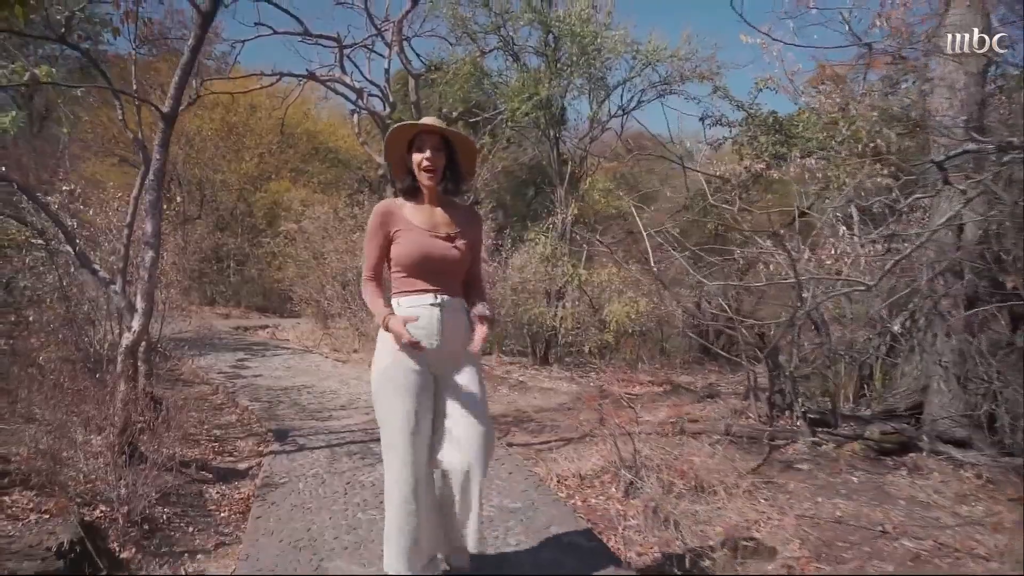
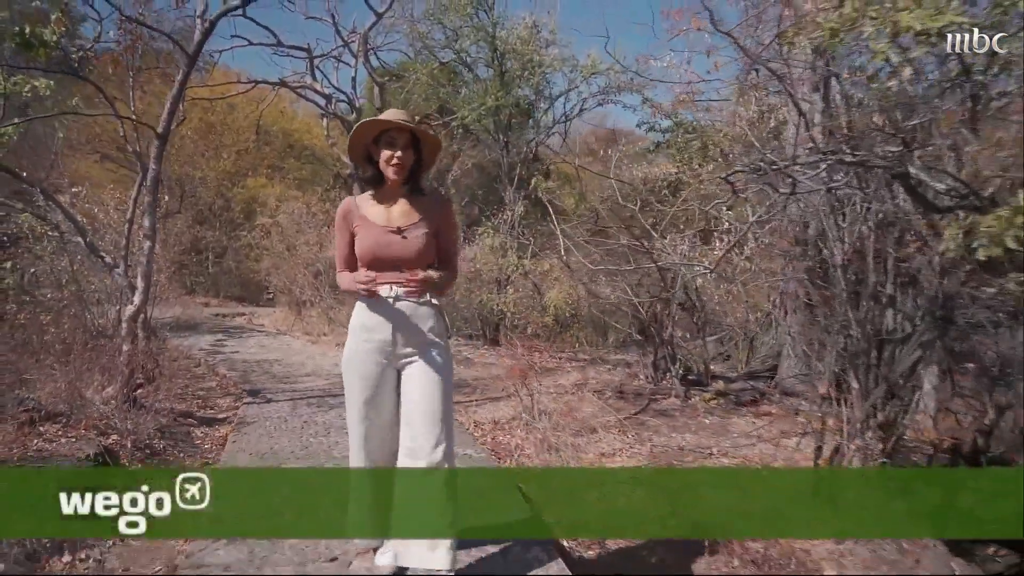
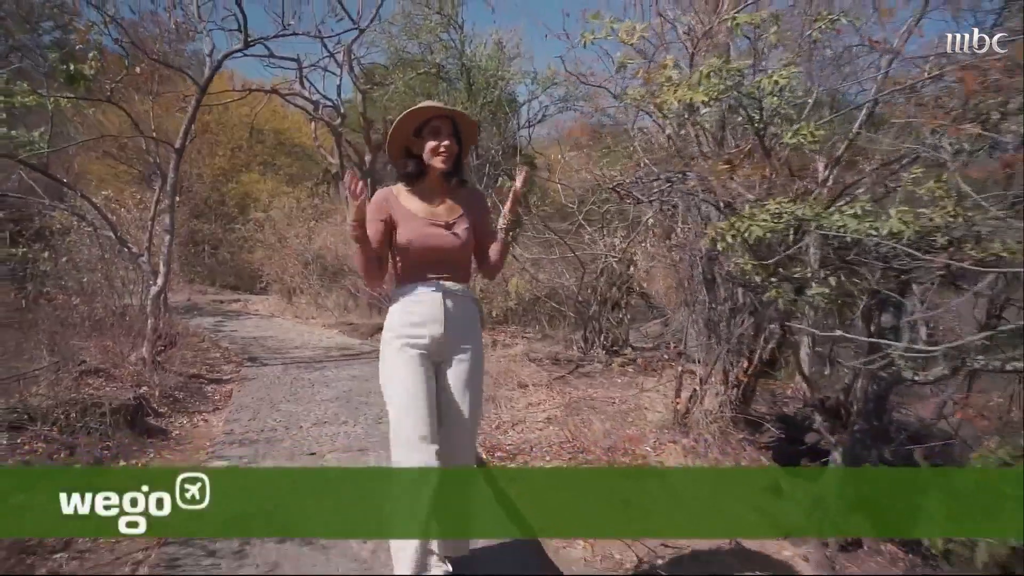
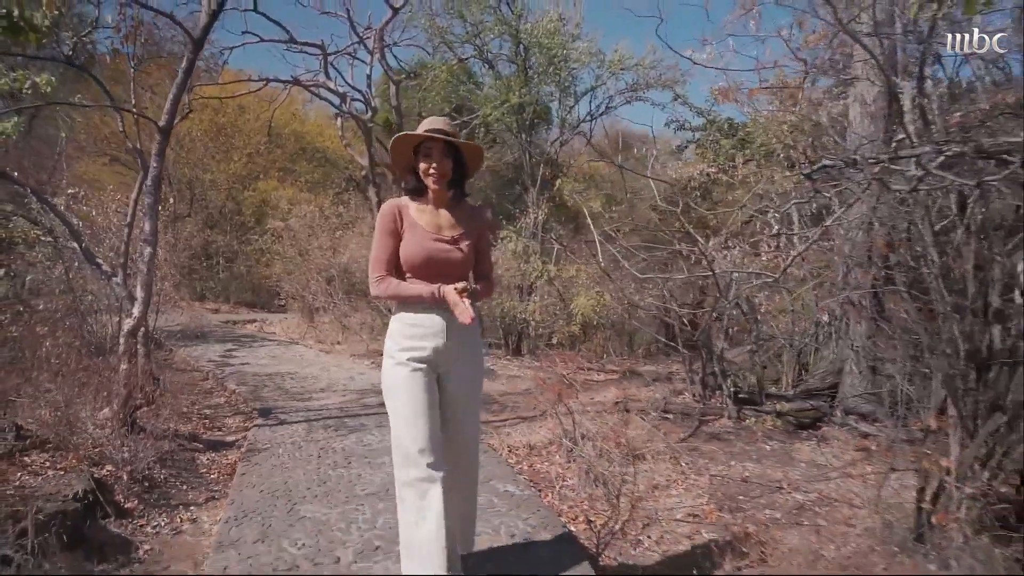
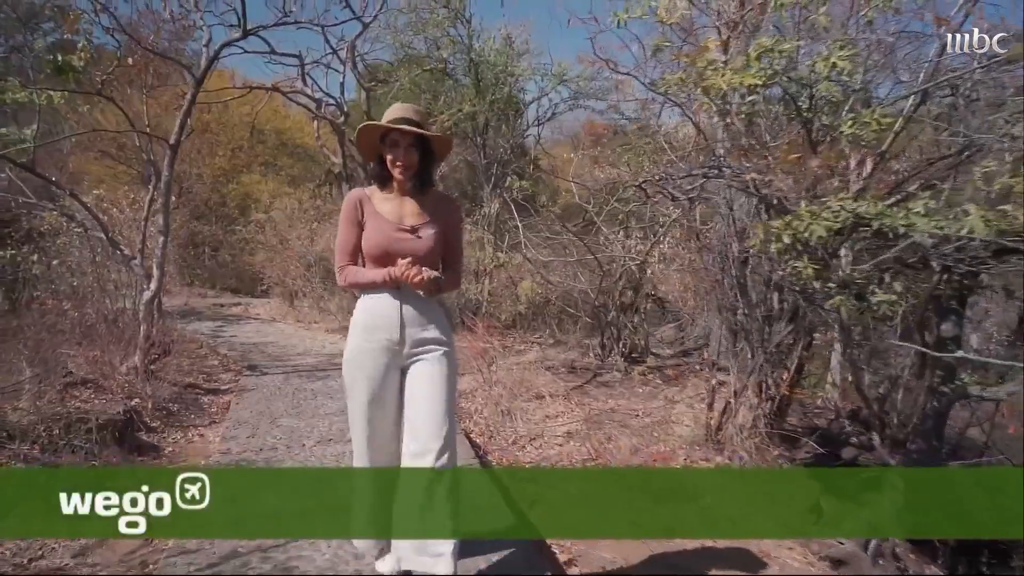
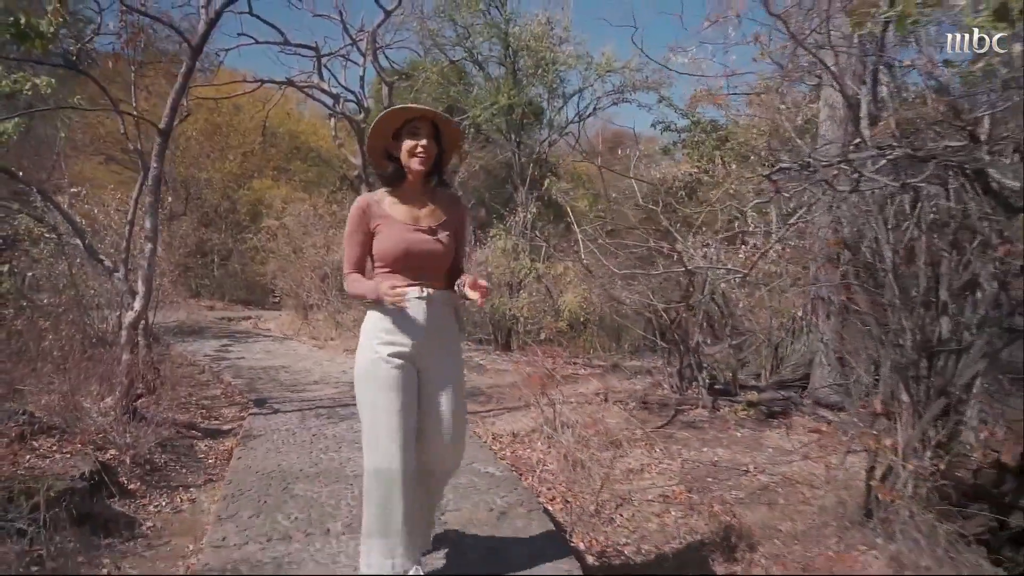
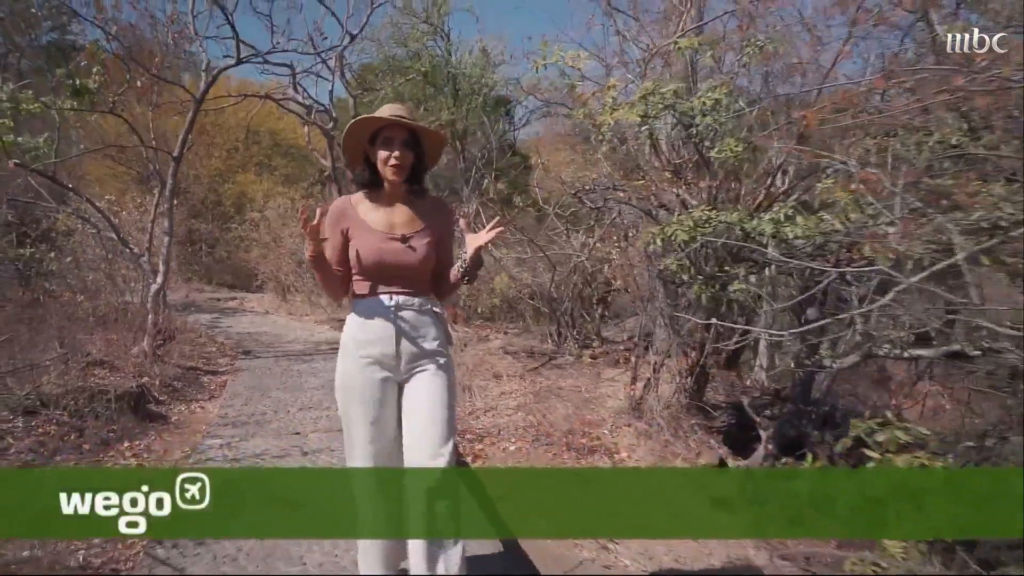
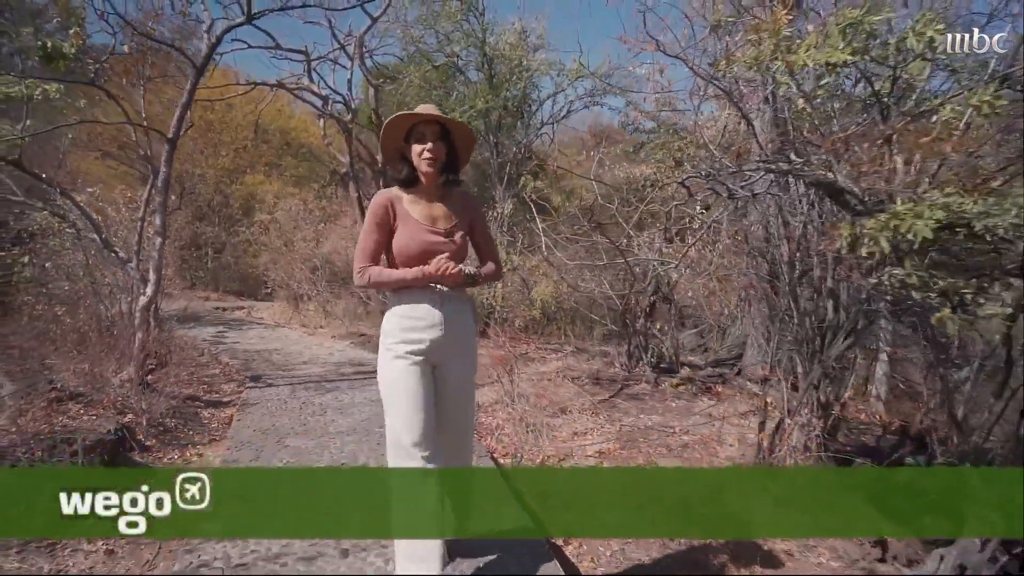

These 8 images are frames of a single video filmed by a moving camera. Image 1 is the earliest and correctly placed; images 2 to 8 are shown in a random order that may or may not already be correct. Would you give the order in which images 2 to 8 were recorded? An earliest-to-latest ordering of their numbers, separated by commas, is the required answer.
4, 6, 2, 8, 5, 3, 7
